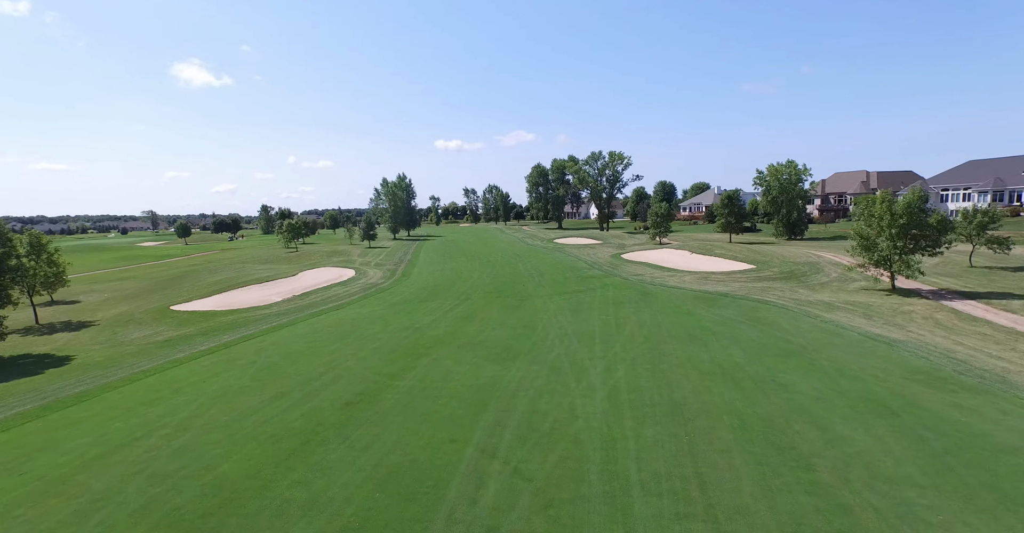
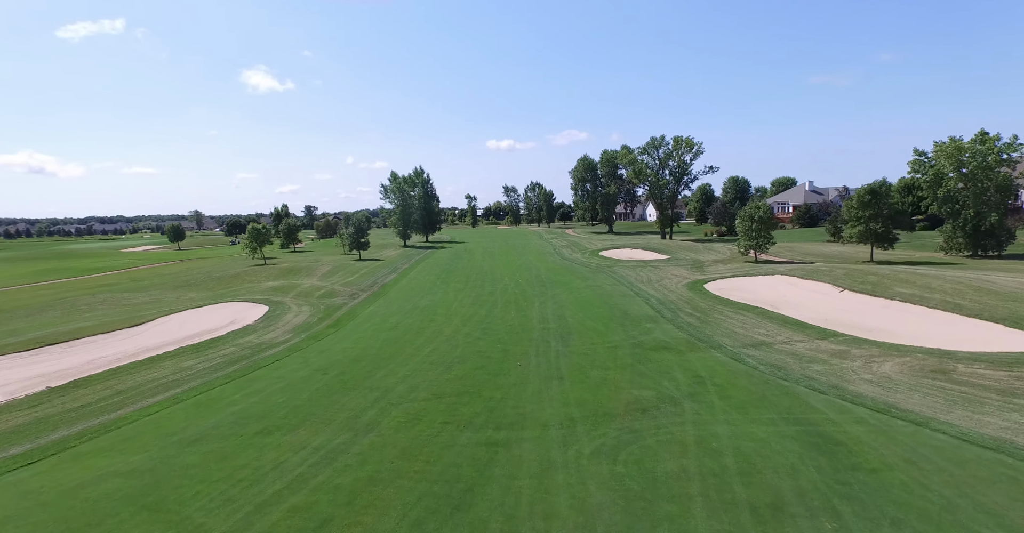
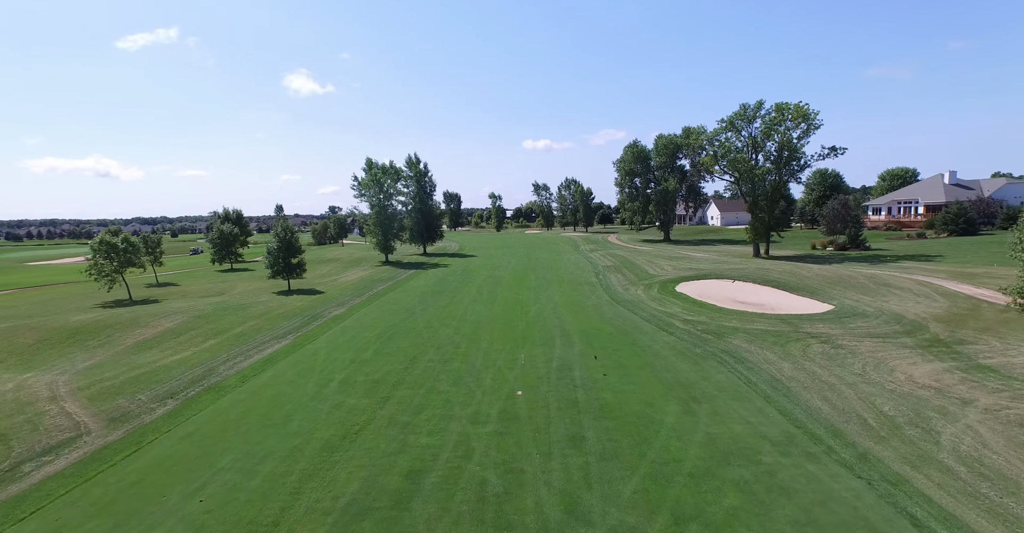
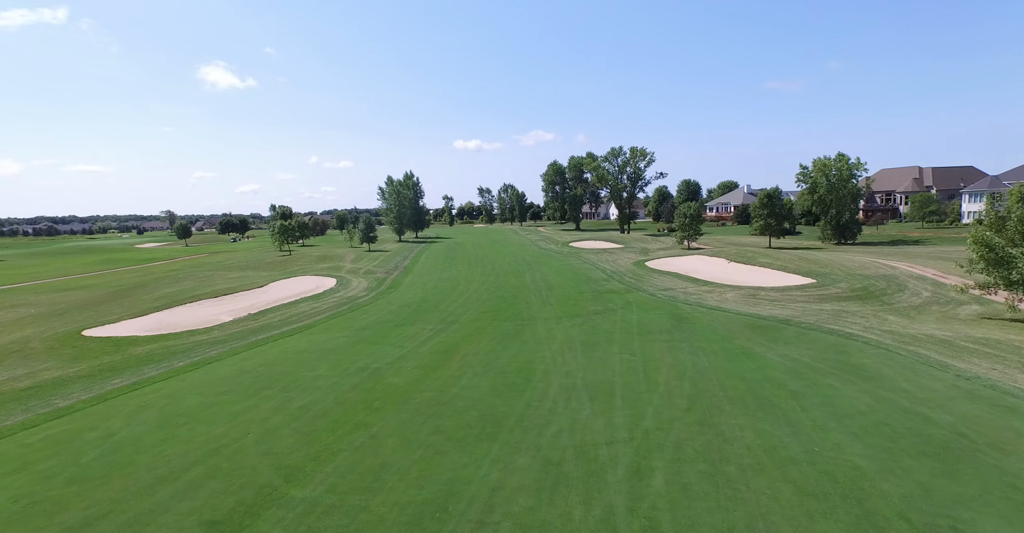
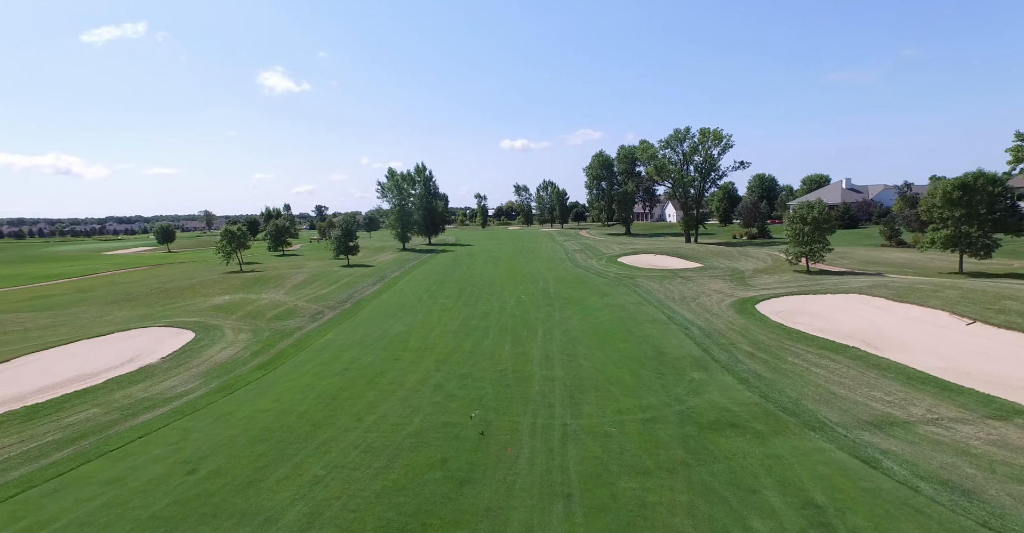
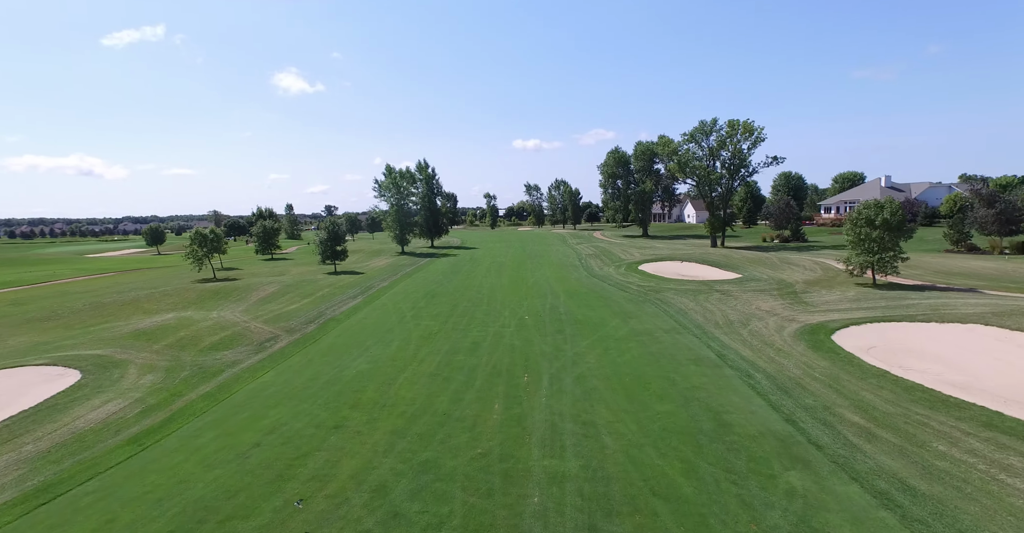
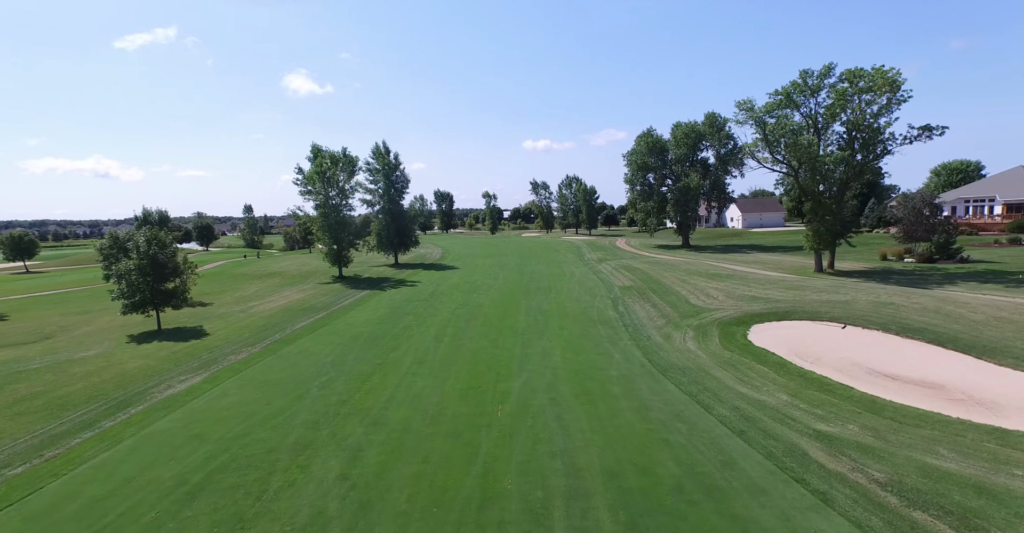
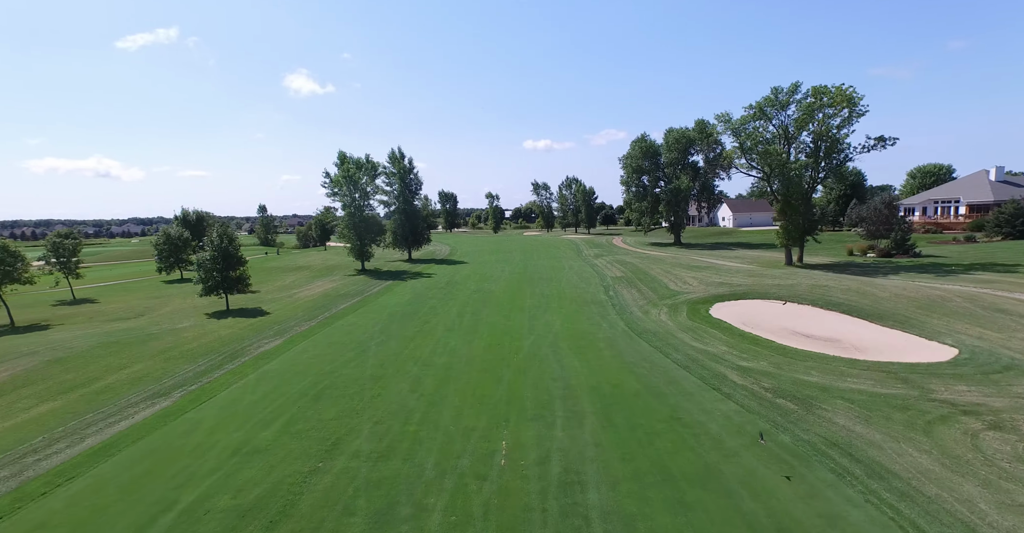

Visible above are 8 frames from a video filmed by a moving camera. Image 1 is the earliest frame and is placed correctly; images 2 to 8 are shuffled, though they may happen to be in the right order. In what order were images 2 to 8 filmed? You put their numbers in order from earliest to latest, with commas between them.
4, 2, 5, 6, 3, 8, 7
